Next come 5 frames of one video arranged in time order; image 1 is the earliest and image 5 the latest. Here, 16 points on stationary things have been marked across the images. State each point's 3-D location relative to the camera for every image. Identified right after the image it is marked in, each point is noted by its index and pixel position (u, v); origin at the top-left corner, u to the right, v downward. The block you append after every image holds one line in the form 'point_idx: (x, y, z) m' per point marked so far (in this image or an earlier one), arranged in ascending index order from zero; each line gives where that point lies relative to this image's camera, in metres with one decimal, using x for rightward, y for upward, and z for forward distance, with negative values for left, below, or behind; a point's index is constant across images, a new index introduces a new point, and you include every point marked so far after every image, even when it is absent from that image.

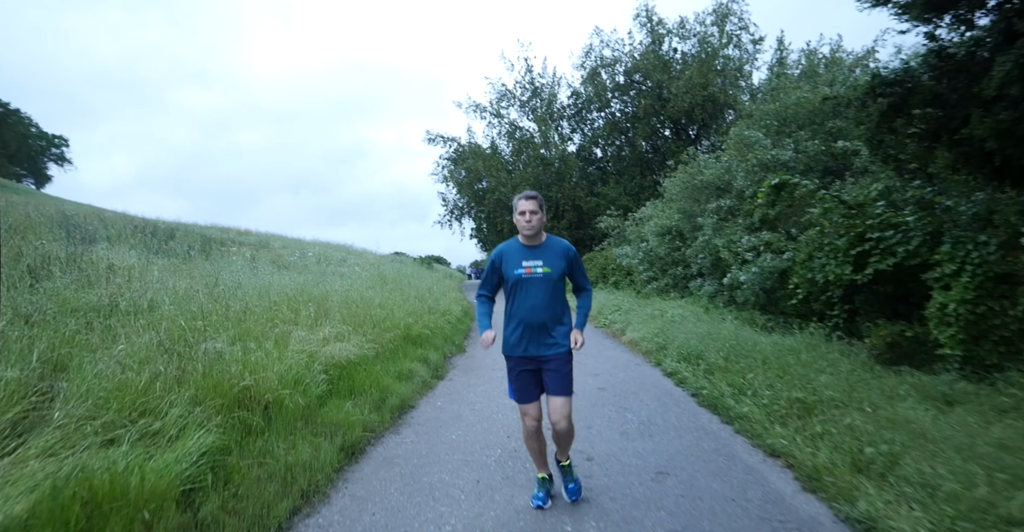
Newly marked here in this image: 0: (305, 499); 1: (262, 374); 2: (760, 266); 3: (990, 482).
0: (-1.5, -1.7, +3.6) m
1: (-2.3, -1.0, +4.6) m
2: (+5.1, 0.0, +10.3) m
3: (+2.9, -1.3, +3.1) m
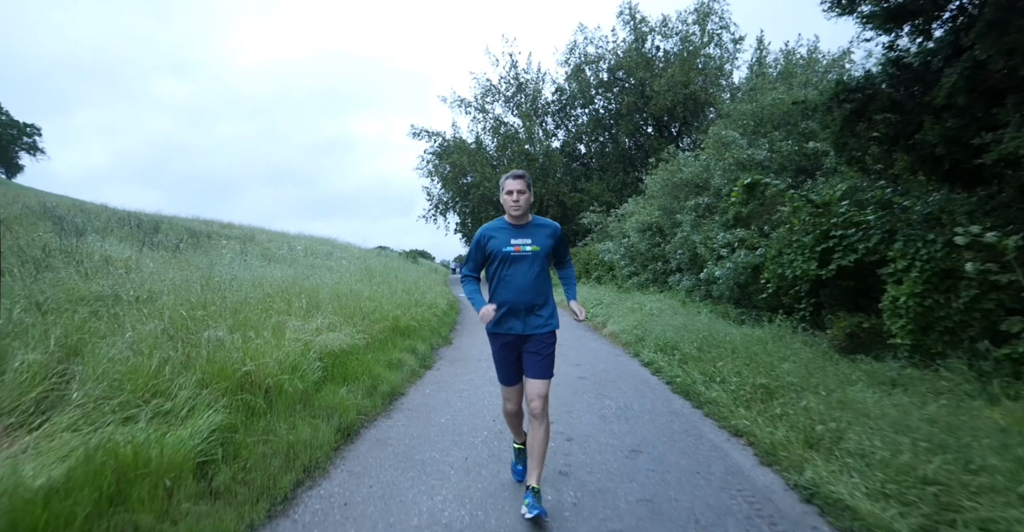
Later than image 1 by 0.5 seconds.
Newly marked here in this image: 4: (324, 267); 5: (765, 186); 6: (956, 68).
0: (-1.6, -1.6, +3.9) m
1: (-2.4, -0.9, +4.9) m
2: (+4.8, +0.1, +10.8) m
3: (+2.8, -1.3, +3.5) m
4: (-4.5, 0.0, +12.2) m
5: (+5.3, +1.6, +10.9) m
6: (+5.4, +2.4, +6.1) m
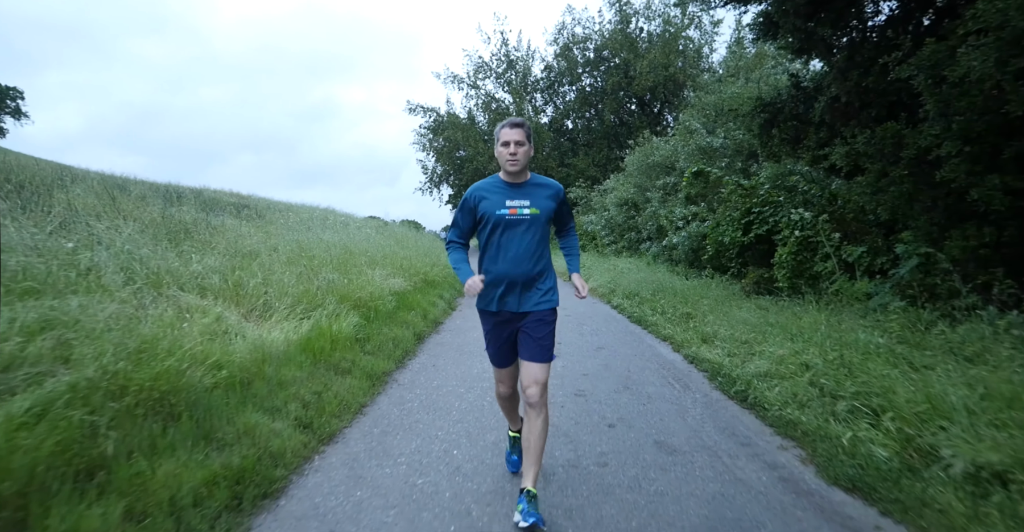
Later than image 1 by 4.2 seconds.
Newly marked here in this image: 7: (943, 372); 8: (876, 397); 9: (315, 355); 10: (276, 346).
0: (-1.4, -1.1, +6.7) m
1: (-2.3, -0.4, +7.6) m
2: (+4.8, +0.9, +13.6) m
3: (+3.0, -0.9, +6.4) m
4: (-4.5, +1.0, +14.8) m
5: (+5.3, +2.5, +13.7) m
6: (+5.5, +3.0, +8.9) m
7: (+3.3, -0.8, +3.9) m
8: (+2.8, -1.0, +3.8) m
9: (-2.0, -0.9, +5.3) m
10: (-2.3, -0.8, +5.0) m
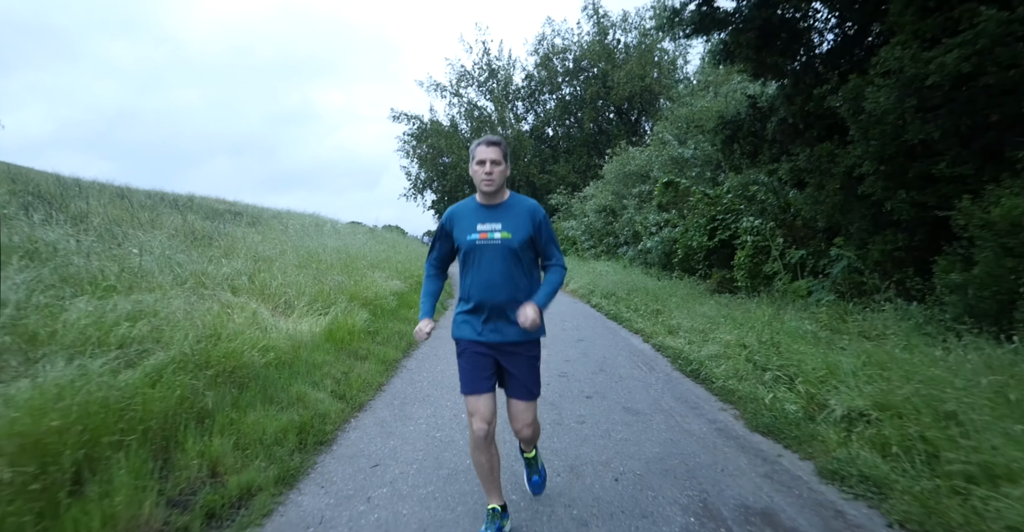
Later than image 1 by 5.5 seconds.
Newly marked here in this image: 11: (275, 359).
0: (-1.5, -1.2, +7.6) m
1: (-2.4, -0.4, +8.5) m
2: (+4.4, +0.9, +14.8) m
3: (+2.9, -0.9, +7.5) m
4: (-5.0, +0.9, +15.6) m
5: (+4.9, +2.4, +14.8) m
6: (+5.3, +3.0, +10.1) m
7: (+3.3, -0.8, +5.0) m
8: (+2.7, -1.0, +4.9) m
9: (-2.1, -1.0, +6.1) m
10: (-2.4, -0.8, +5.9) m
11: (-2.3, -0.9, +4.9) m
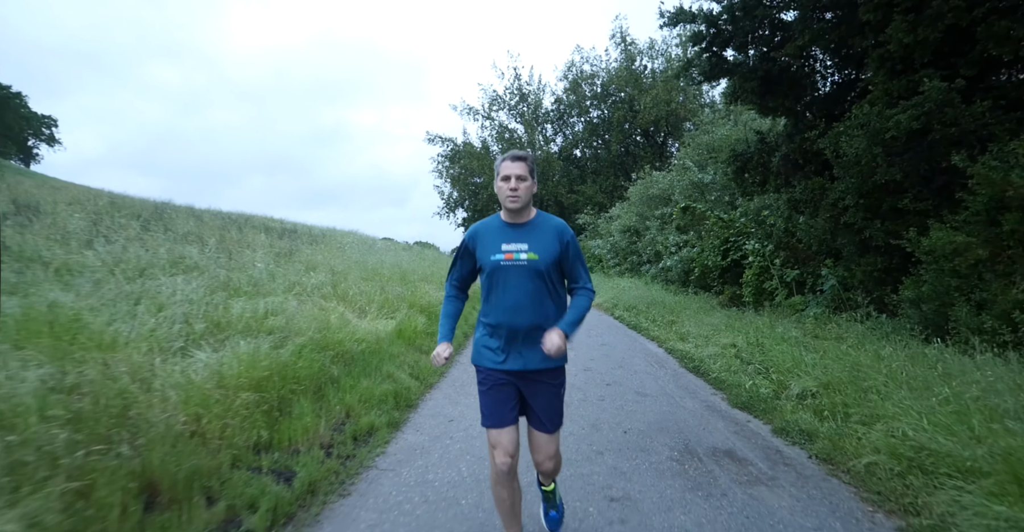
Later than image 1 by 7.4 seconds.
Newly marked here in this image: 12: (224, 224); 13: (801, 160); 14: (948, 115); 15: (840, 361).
0: (-0.9, -1.4, +9.1) m
1: (-1.8, -0.7, +10.1) m
2: (+5.3, +0.3, +16.0) m
3: (+3.4, -1.1, +8.7) m
4: (-3.9, +0.4, +17.3) m
5: (+5.9, +1.9, +16.1) m
6: (+6.0, +2.6, +11.3) m
7: (+3.7, -1.0, +6.2) m
8: (+3.2, -1.2, +6.2) m
9: (-1.6, -1.1, +7.7) m
10: (-1.9, -1.0, +7.4) m
11: (-1.9, -1.0, +6.5) m
12: (-7.6, +1.1, +13.2) m
13: (+6.0, +2.2, +10.5) m
14: (+5.5, +1.9, +6.4) m
15: (+3.5, -1.0, +5.3) m
